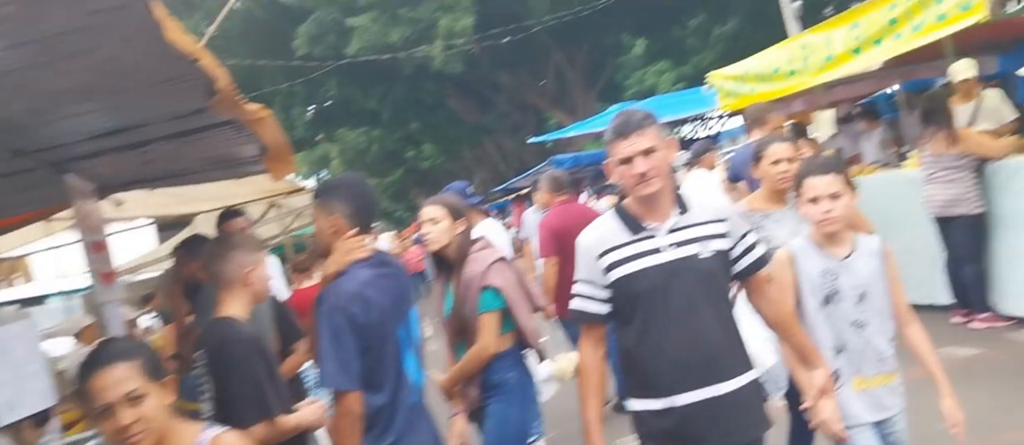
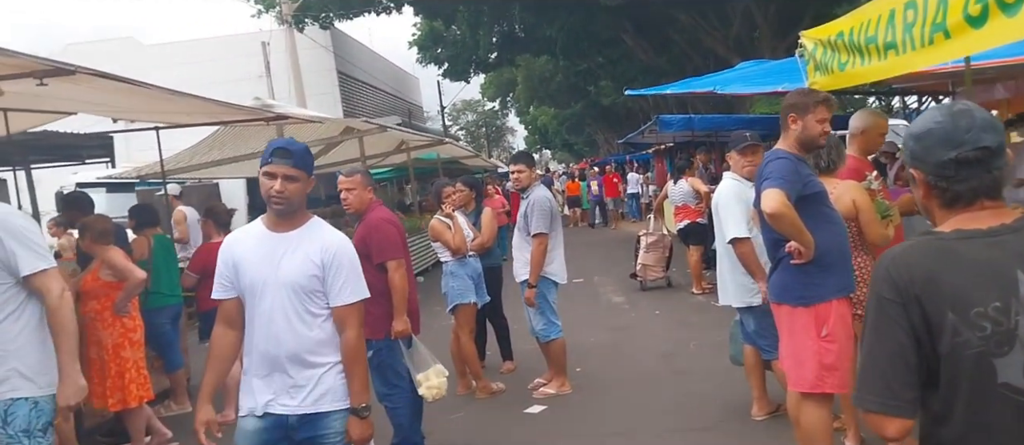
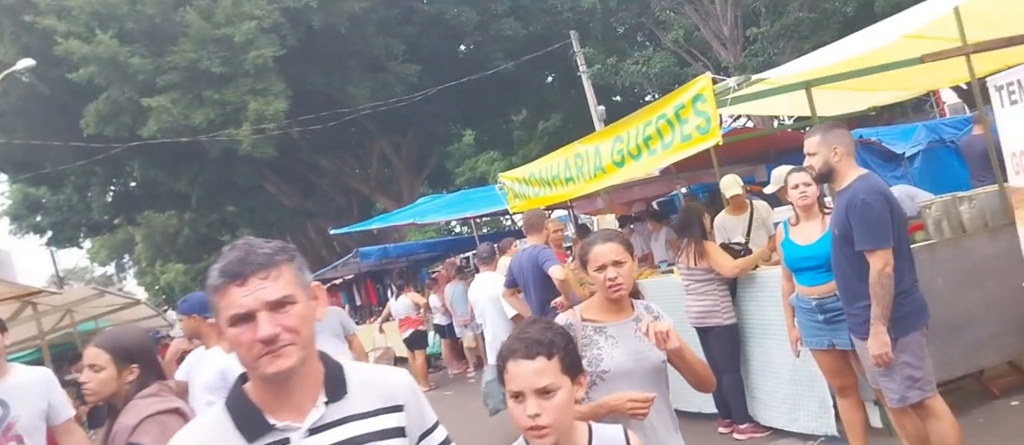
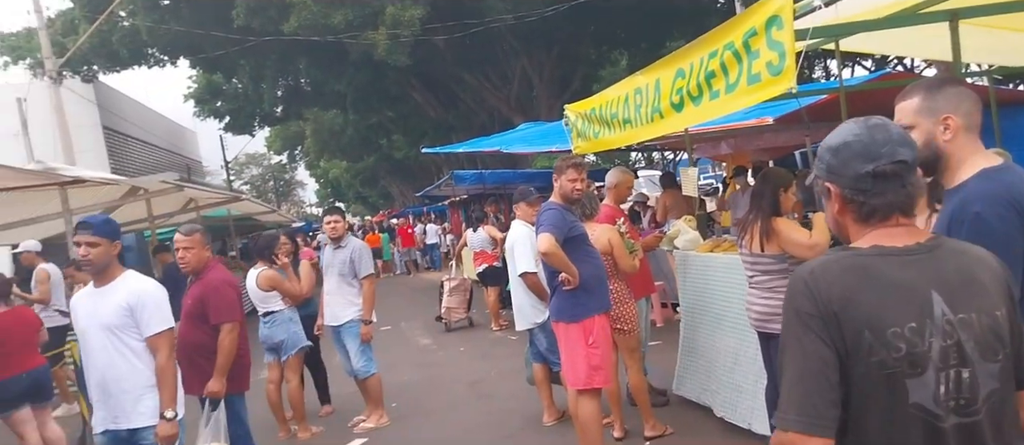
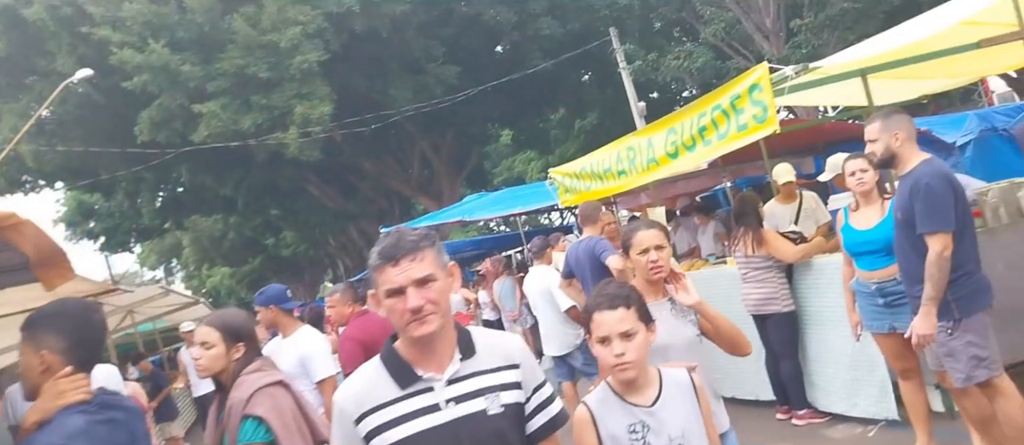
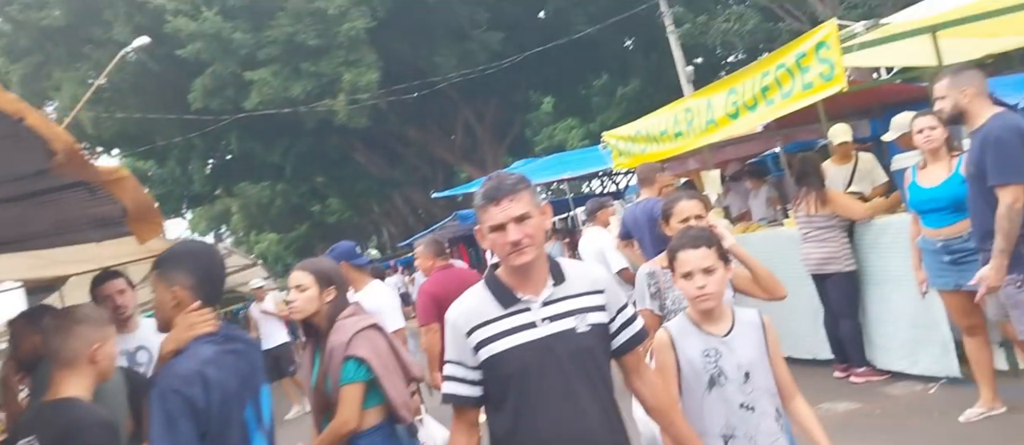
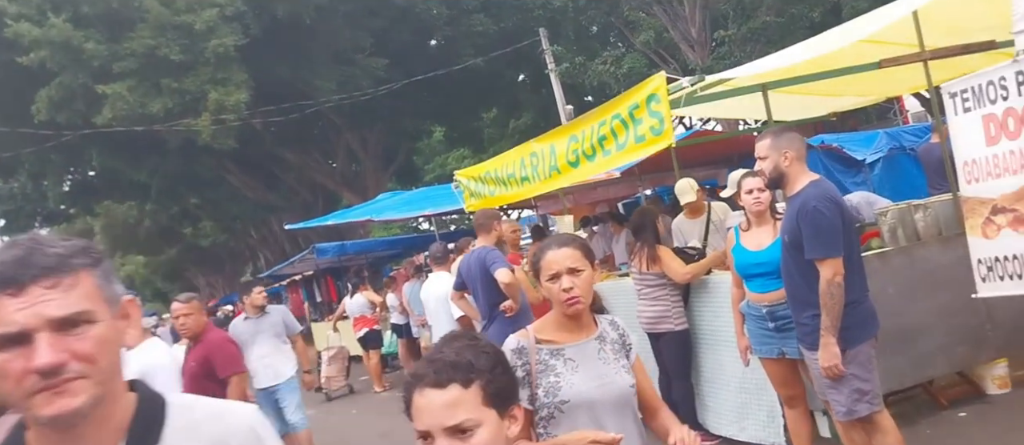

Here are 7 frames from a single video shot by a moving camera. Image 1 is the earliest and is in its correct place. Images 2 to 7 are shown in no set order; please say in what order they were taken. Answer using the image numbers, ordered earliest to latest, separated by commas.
6, 5, 3, 7, 4, 2
